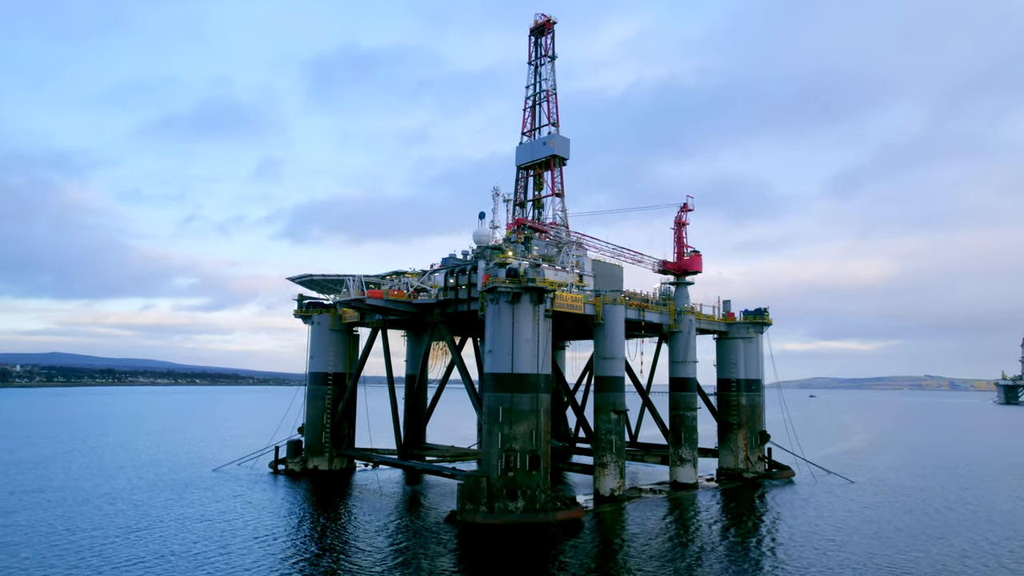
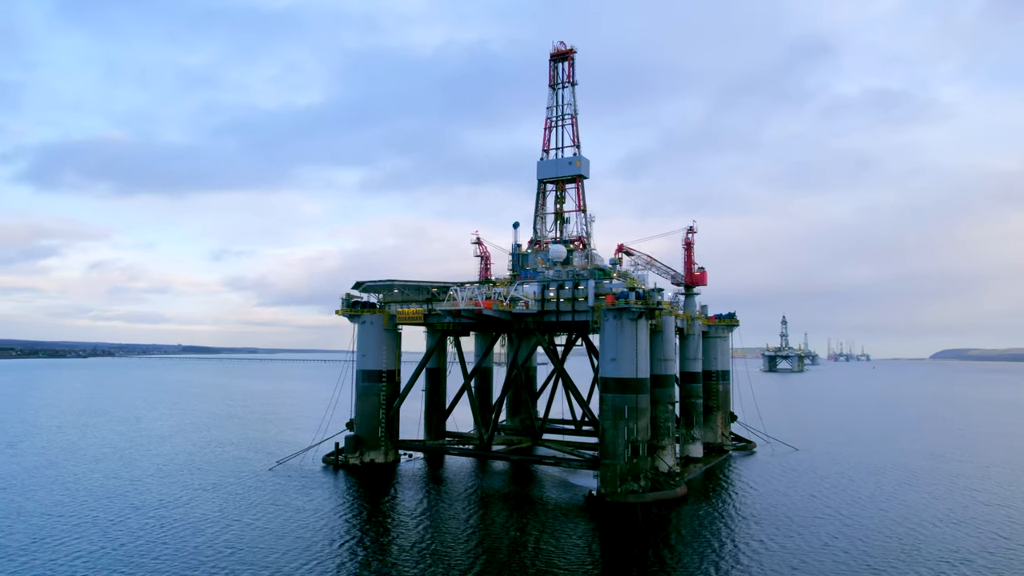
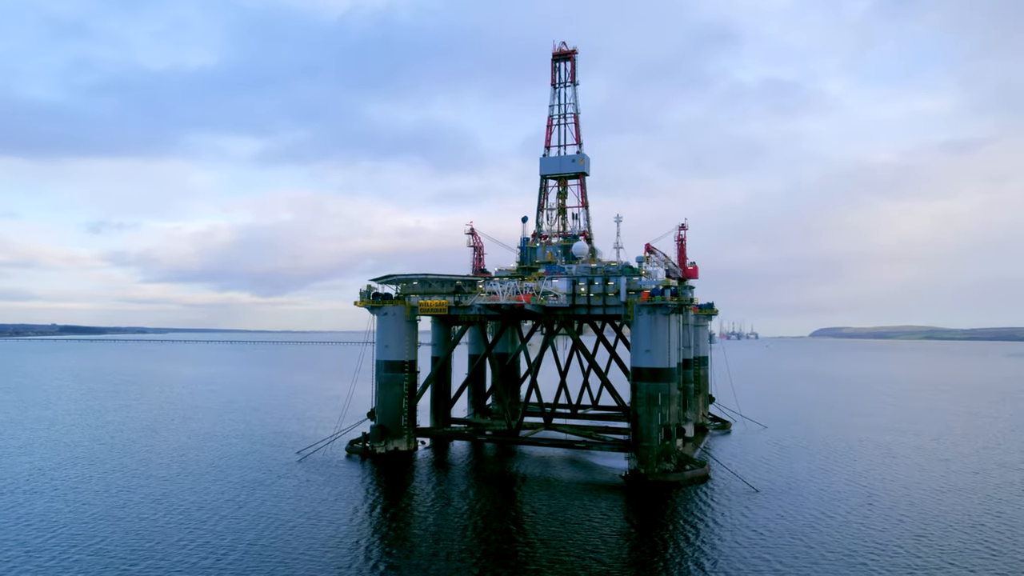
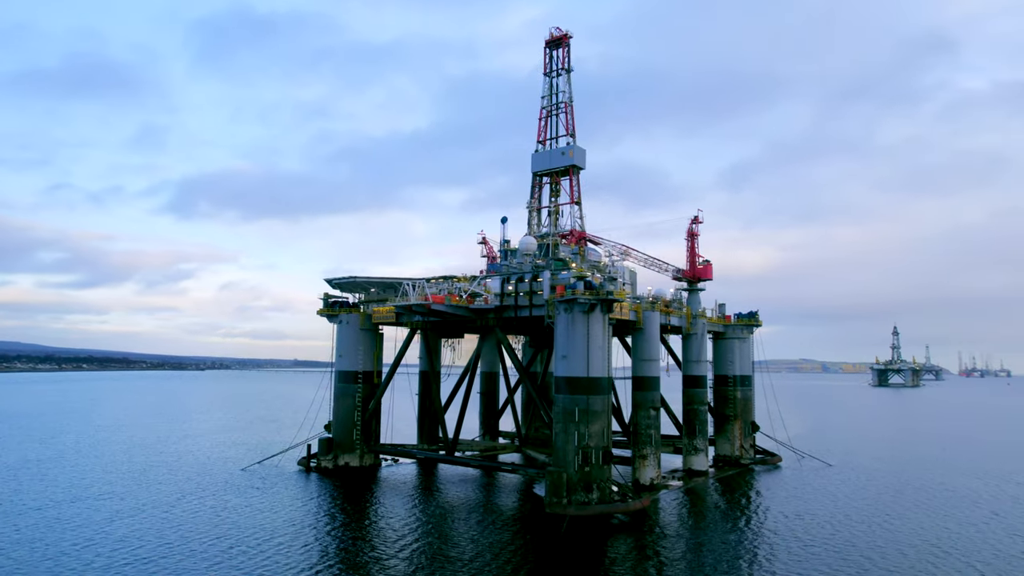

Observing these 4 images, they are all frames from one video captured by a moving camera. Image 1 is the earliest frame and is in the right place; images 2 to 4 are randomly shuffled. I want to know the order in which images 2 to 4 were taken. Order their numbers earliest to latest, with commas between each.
4, 2, 3
